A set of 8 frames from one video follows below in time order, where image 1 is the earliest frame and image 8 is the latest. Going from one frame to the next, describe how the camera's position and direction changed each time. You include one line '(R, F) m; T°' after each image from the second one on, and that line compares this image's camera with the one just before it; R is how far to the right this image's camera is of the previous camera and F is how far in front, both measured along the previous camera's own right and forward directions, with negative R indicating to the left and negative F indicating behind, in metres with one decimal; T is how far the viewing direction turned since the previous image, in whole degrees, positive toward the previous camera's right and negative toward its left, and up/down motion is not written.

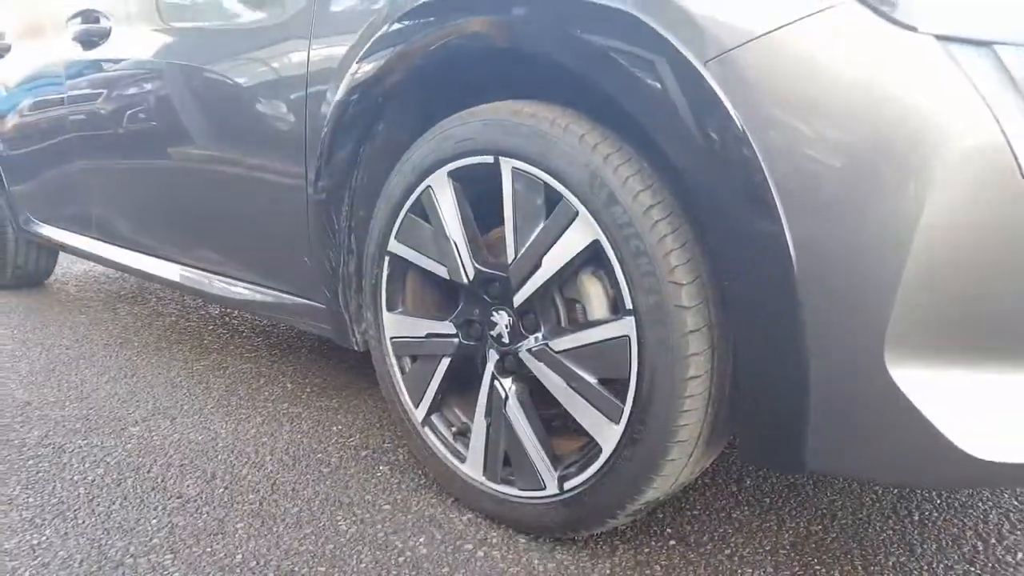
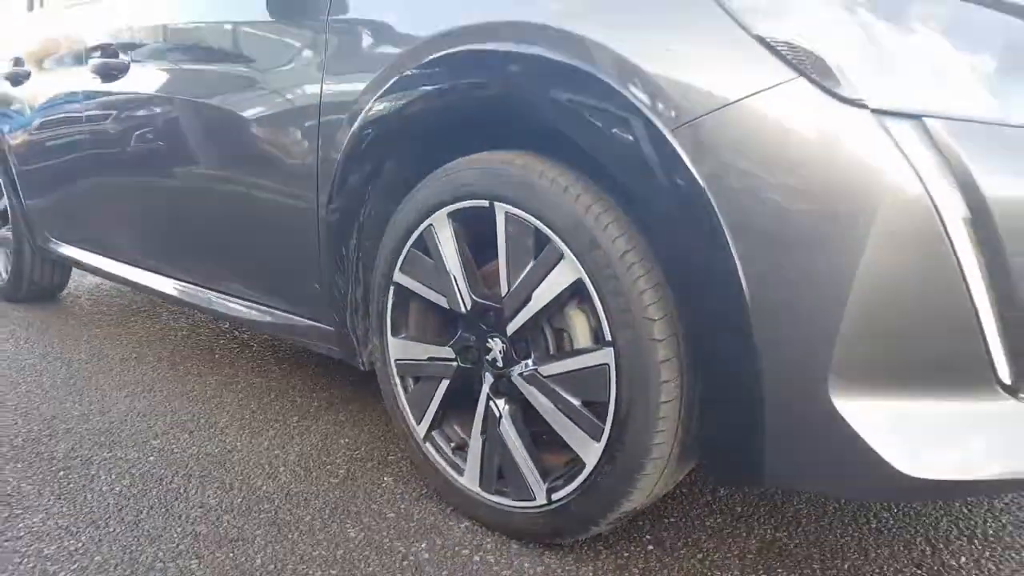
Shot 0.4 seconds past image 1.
(0.0, -0.1) m; 0°
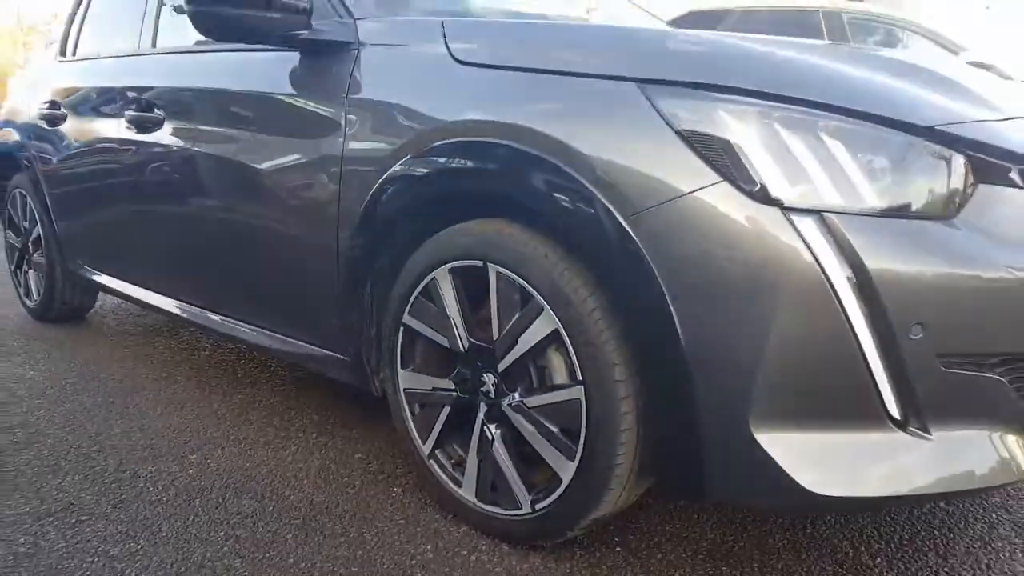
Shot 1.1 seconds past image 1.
(0.0, -0.3) m; 0°
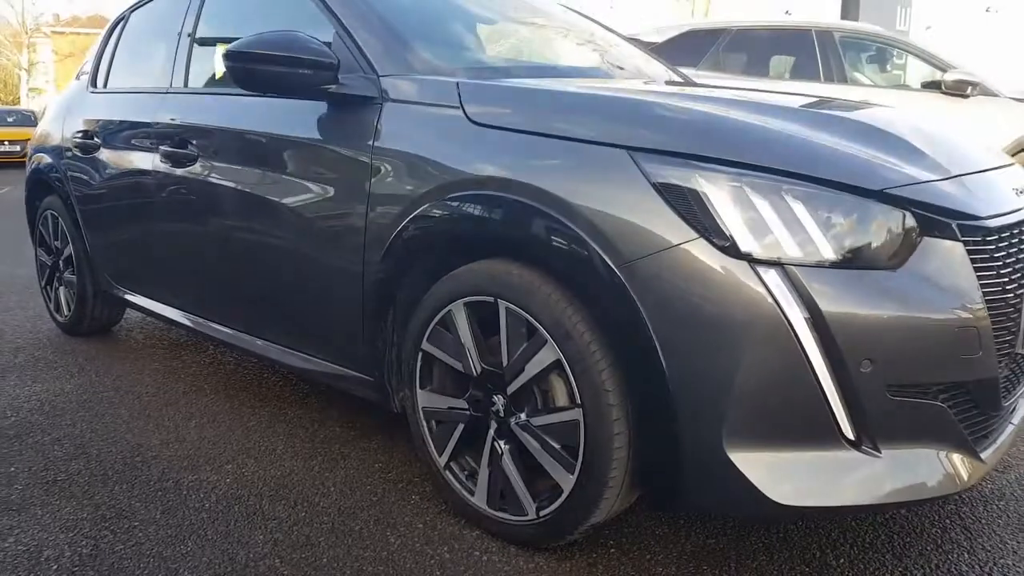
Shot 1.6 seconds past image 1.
(0.0, -0.2) m; 0°
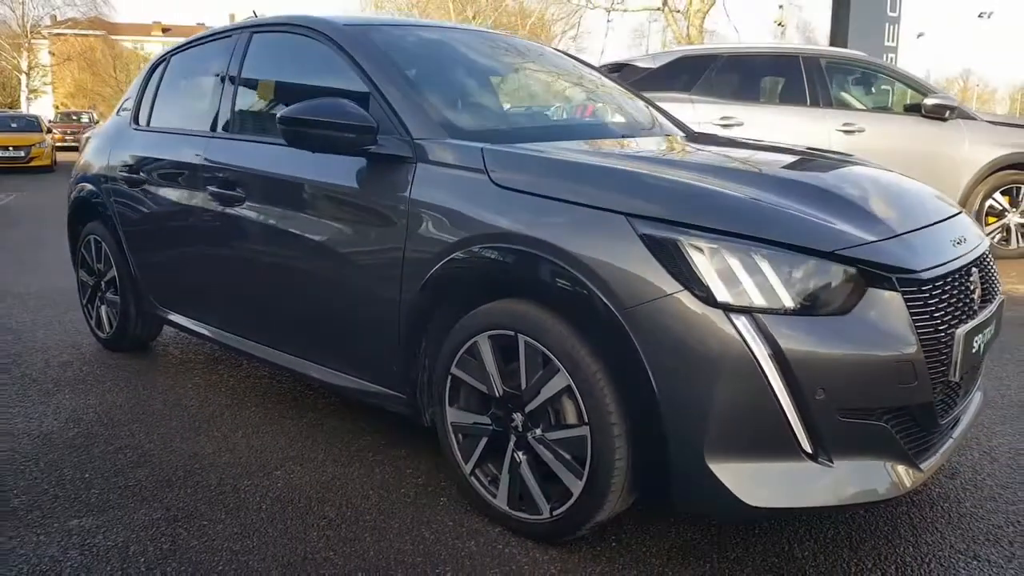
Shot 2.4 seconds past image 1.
(-0.1, -0.4) m; 0°
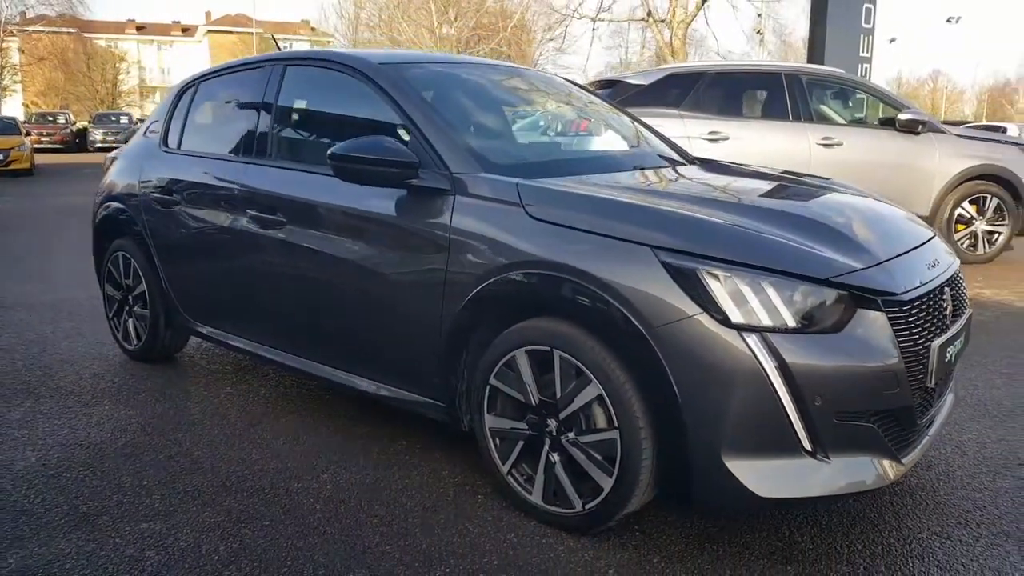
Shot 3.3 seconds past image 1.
(-0.2, -0.3) m; +2°
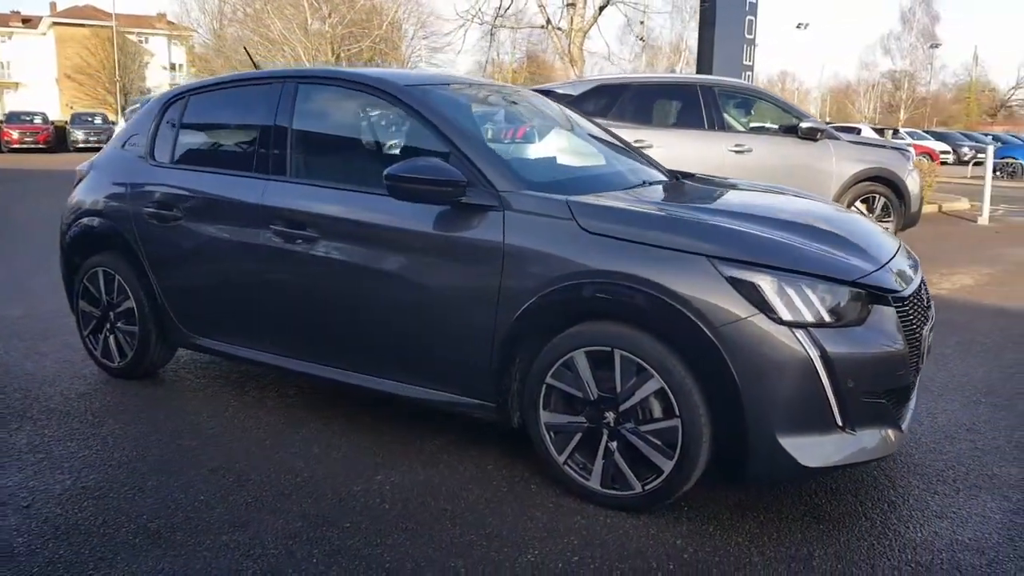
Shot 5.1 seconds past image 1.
(-0.7, -0.2) m; +9°
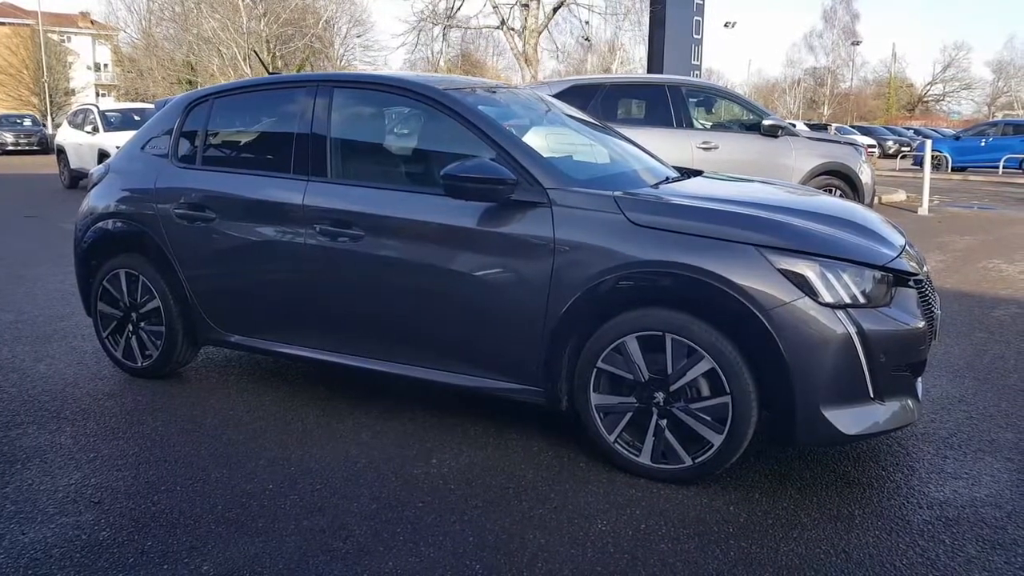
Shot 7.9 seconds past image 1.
(-0.5, -0.2) m; +4°
